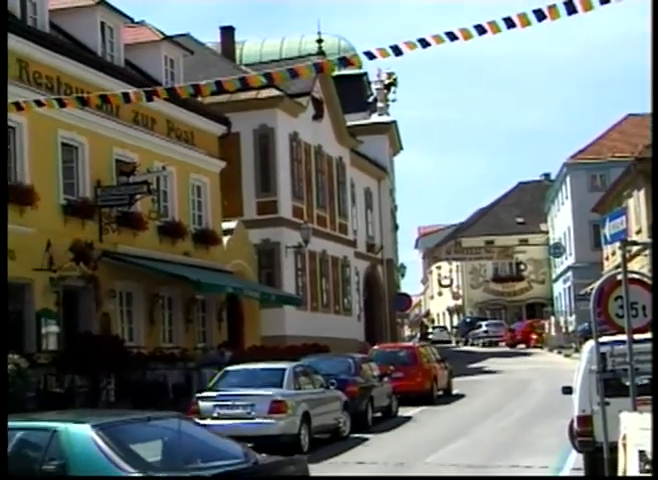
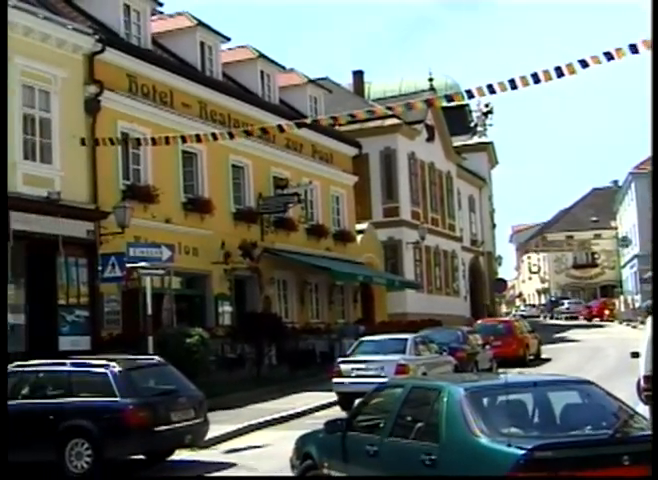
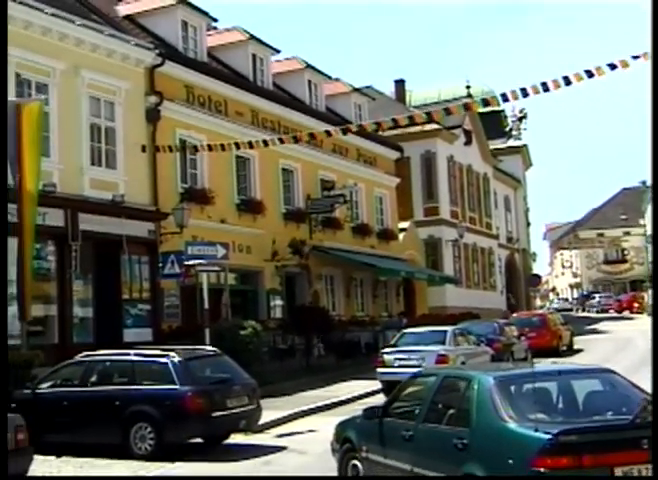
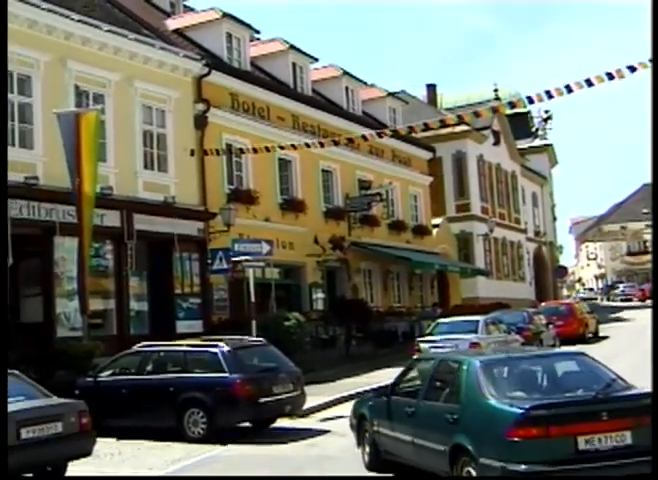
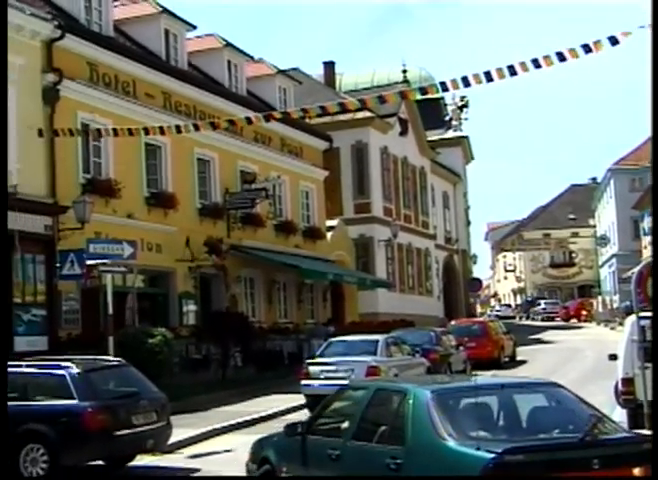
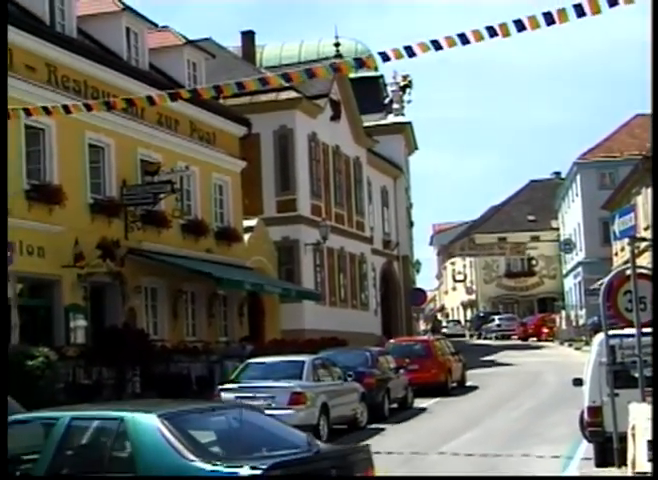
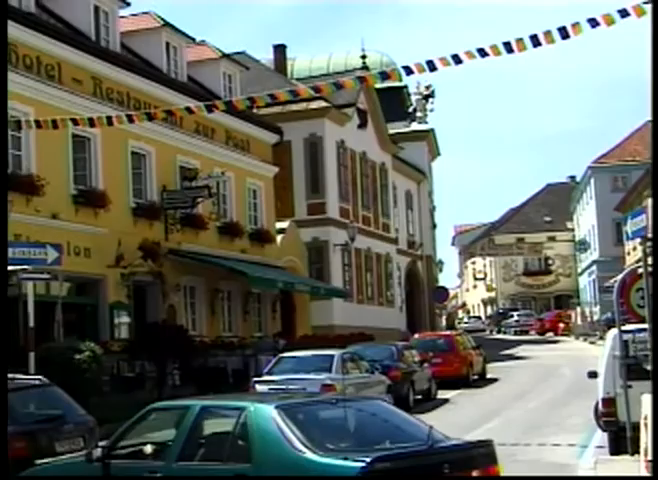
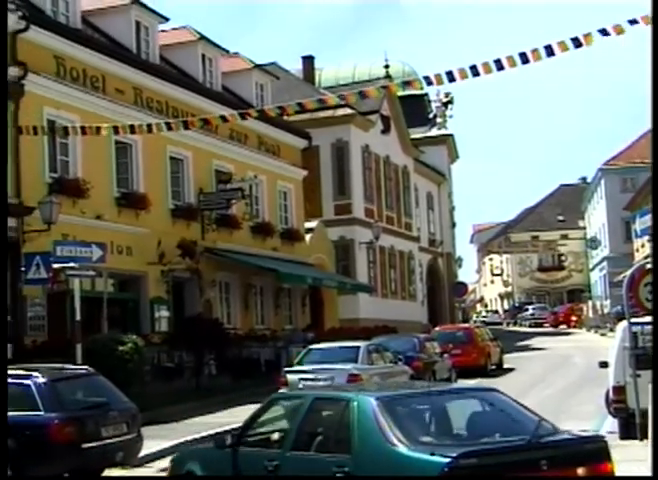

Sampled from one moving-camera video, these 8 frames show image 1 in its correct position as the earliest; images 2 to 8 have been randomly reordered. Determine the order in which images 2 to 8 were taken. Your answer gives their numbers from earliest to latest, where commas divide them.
6, 7, 8, 5, 2, 3, 4
